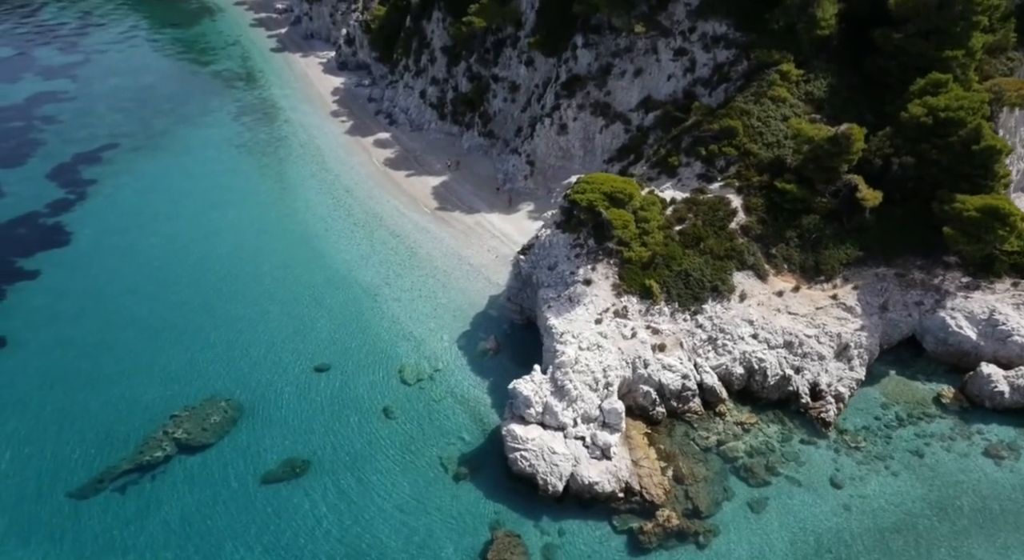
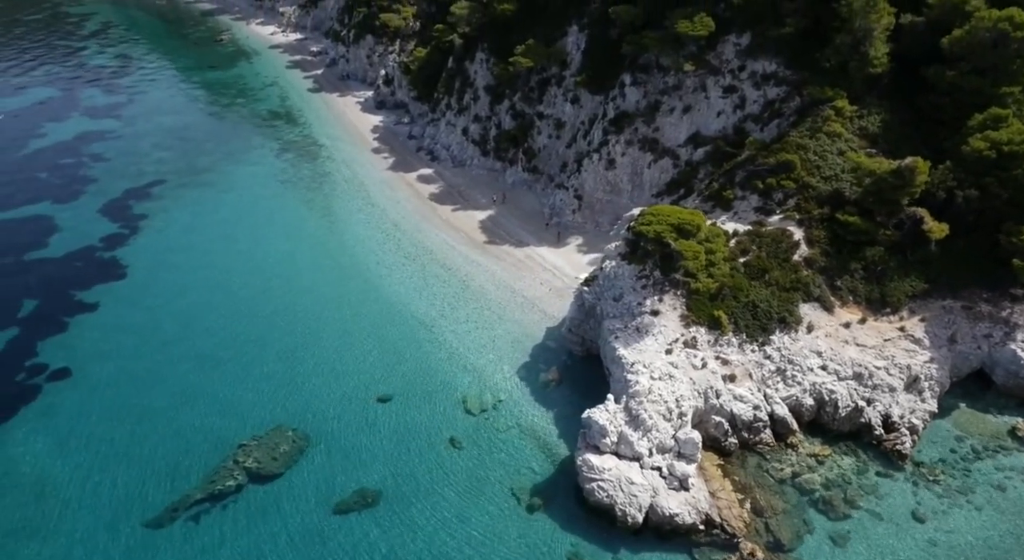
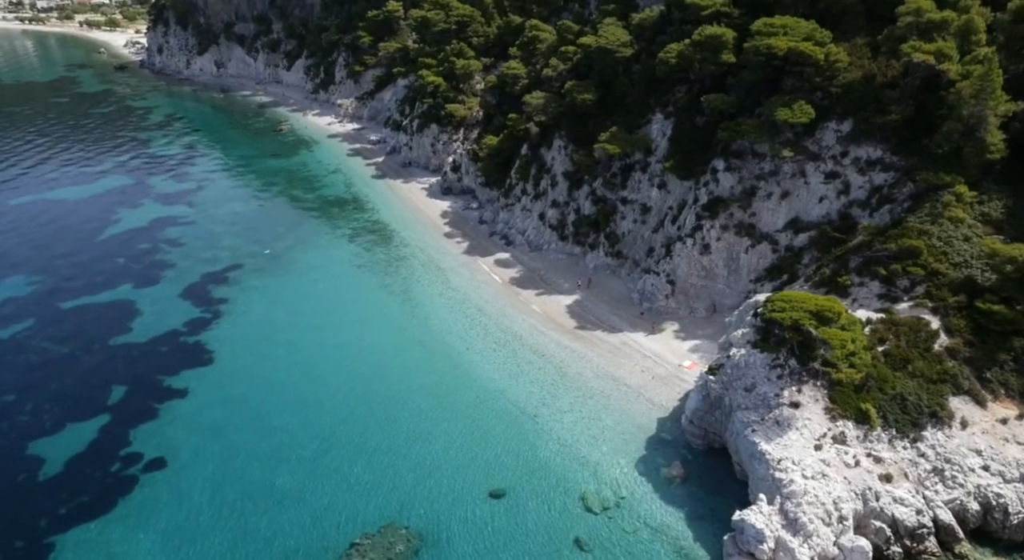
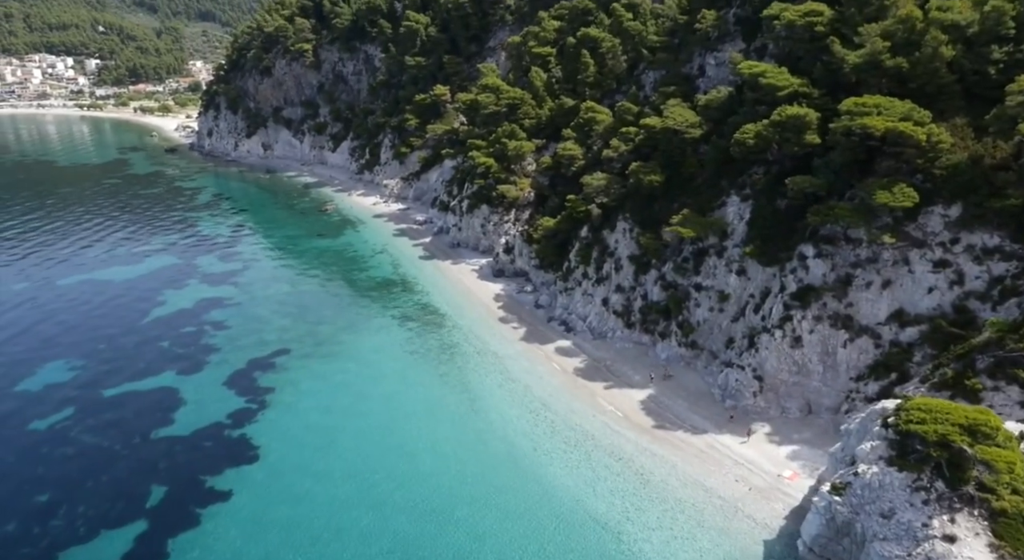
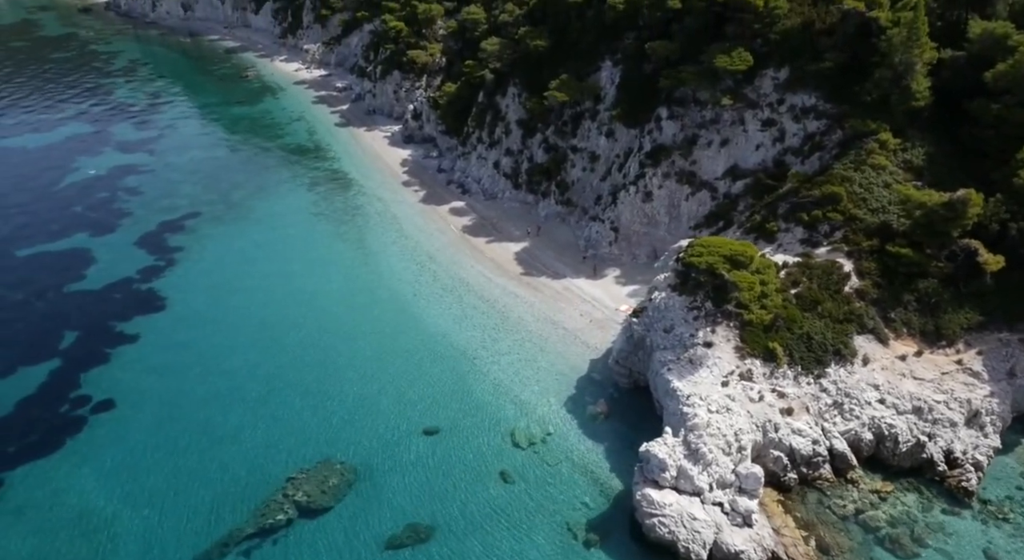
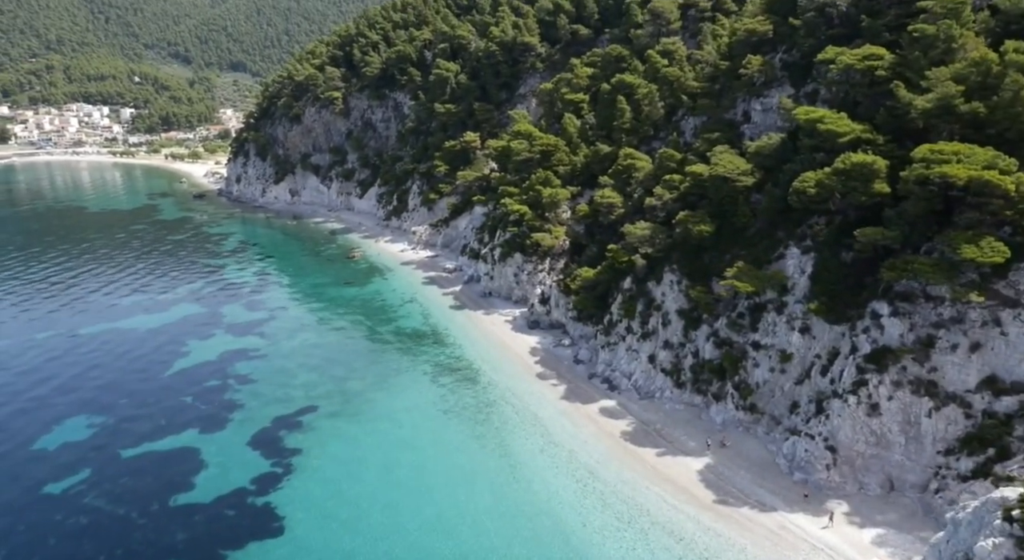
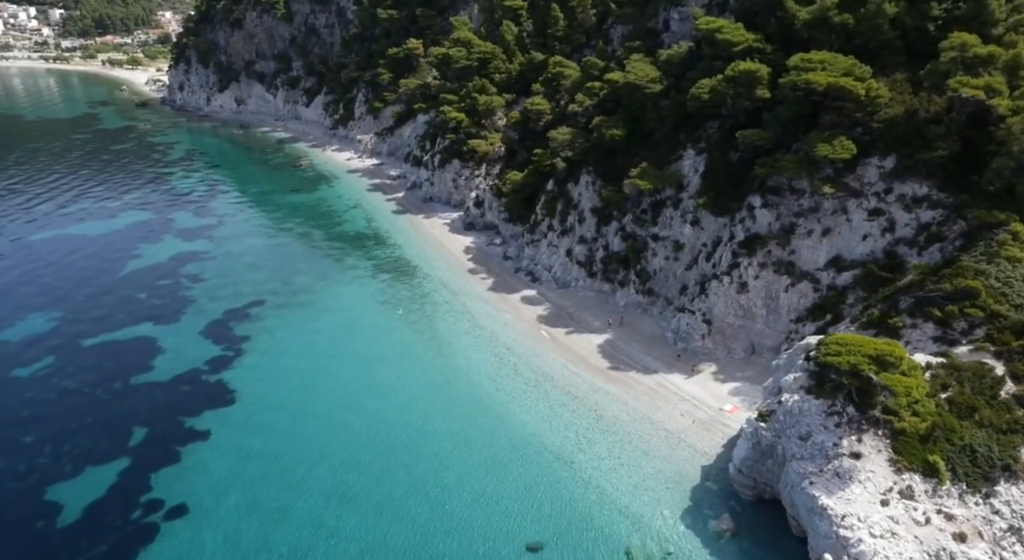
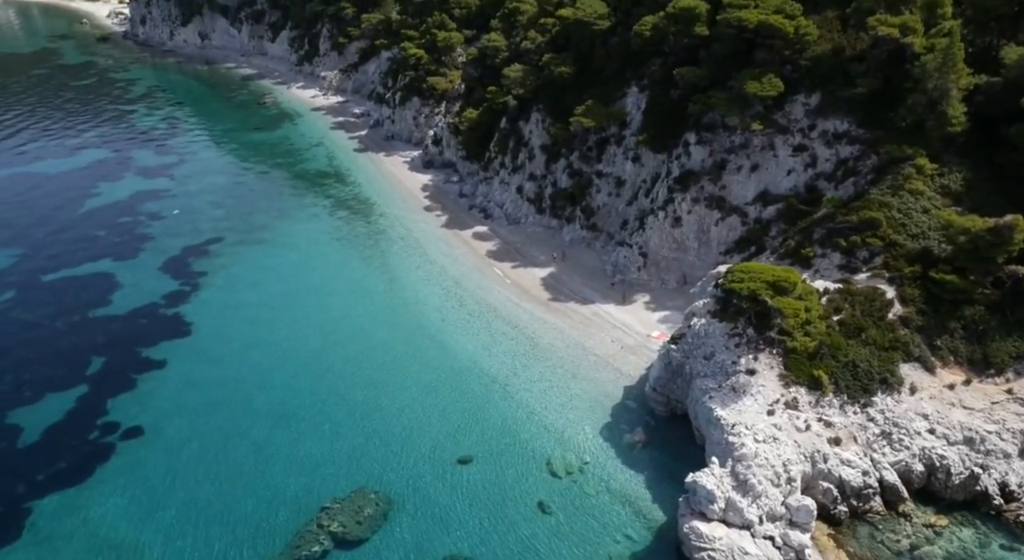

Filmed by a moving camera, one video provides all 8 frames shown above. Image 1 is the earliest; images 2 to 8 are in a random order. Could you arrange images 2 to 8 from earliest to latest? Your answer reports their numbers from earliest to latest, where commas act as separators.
2, 5, 8, 3, 7, 4, 6
